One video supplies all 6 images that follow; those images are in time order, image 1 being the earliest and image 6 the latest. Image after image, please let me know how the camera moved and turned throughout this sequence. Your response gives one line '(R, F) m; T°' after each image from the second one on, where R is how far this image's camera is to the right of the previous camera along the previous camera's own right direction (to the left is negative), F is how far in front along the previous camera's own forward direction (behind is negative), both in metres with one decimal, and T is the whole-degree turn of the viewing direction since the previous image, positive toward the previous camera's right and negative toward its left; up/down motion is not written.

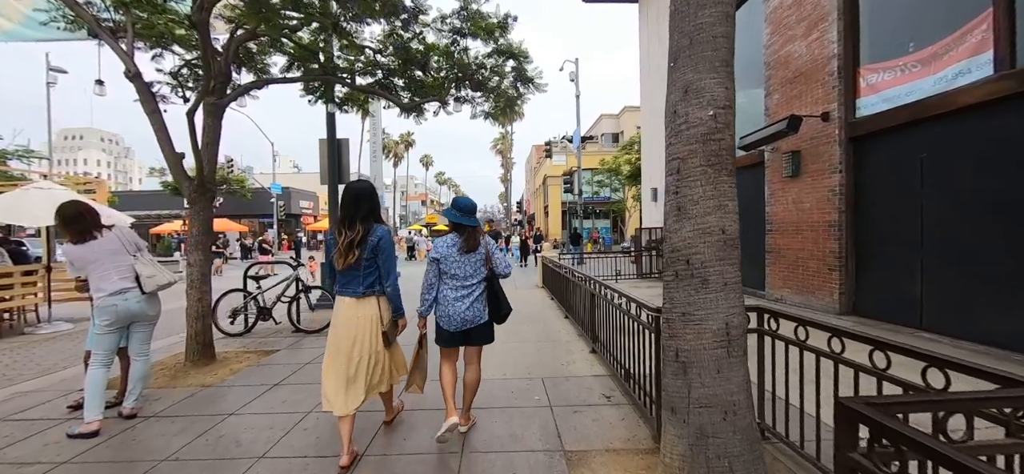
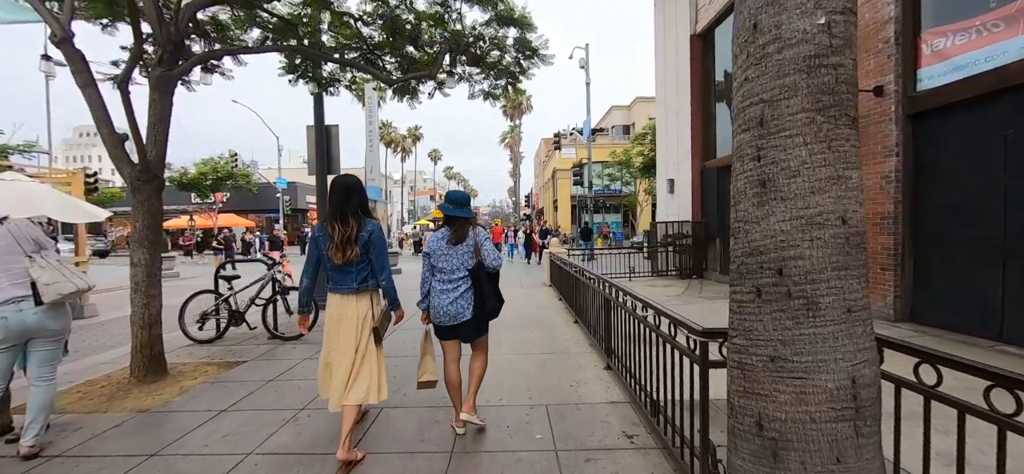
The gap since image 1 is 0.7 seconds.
(+0.1, +0.9) m; -1°
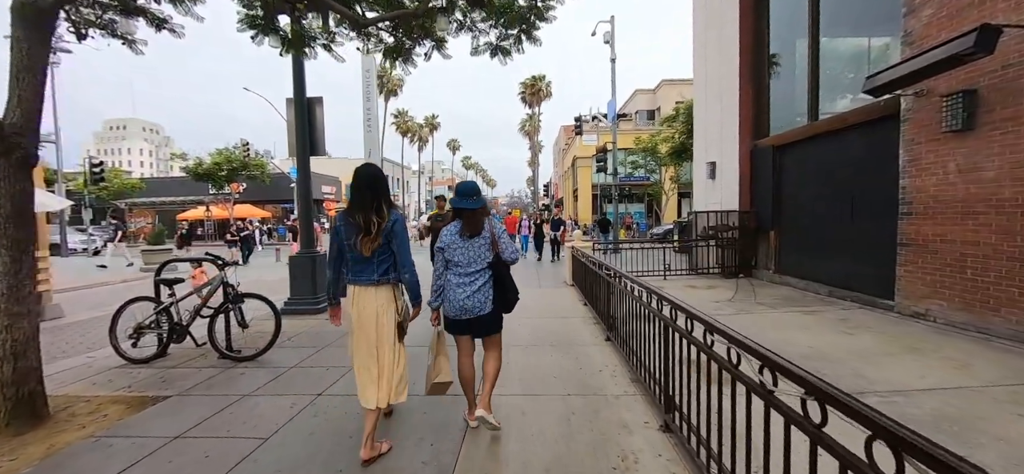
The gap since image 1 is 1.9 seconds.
(+0.1, +1.5) m; -3°
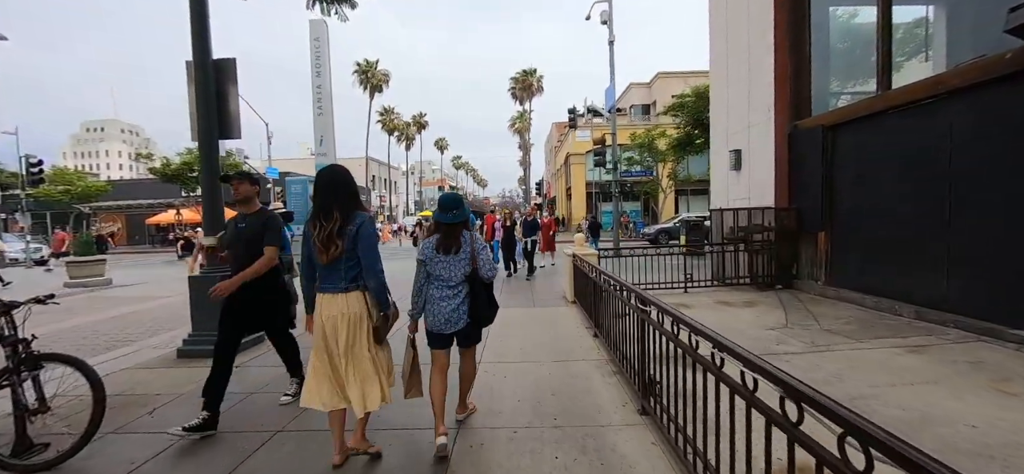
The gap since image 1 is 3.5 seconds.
(+0.1, +1.9) m; +1°
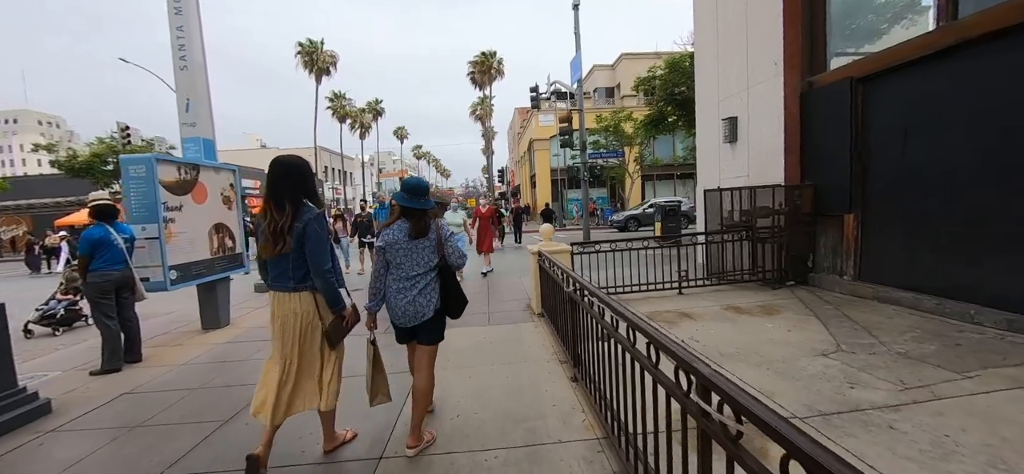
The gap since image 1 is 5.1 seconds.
(+0.3, +2.0) m; +5°
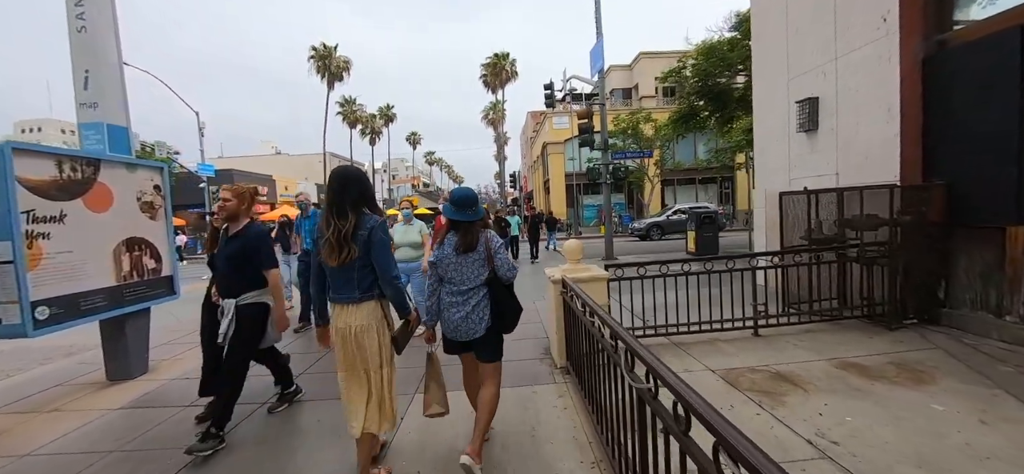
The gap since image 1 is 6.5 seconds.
(0.0, +1.7) m; -2°
